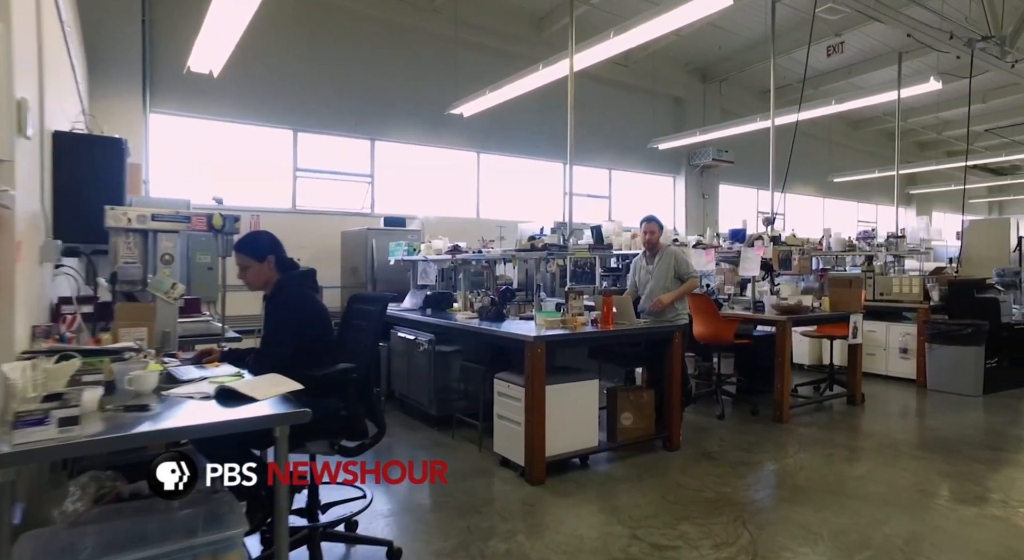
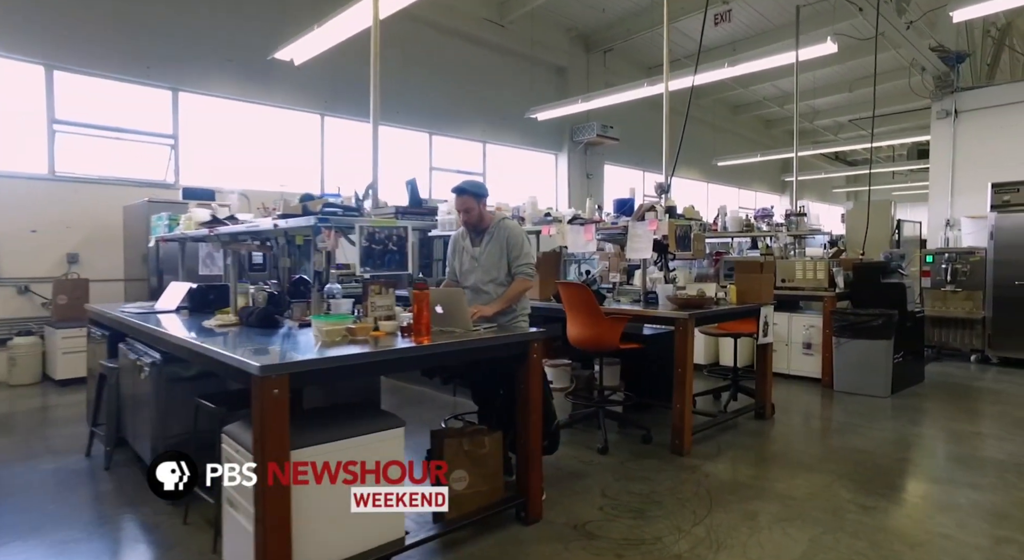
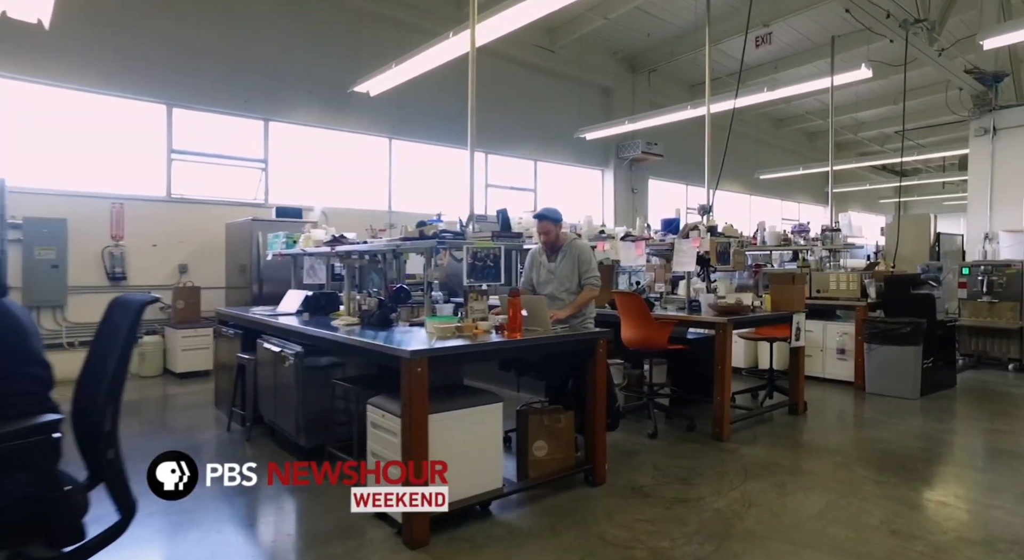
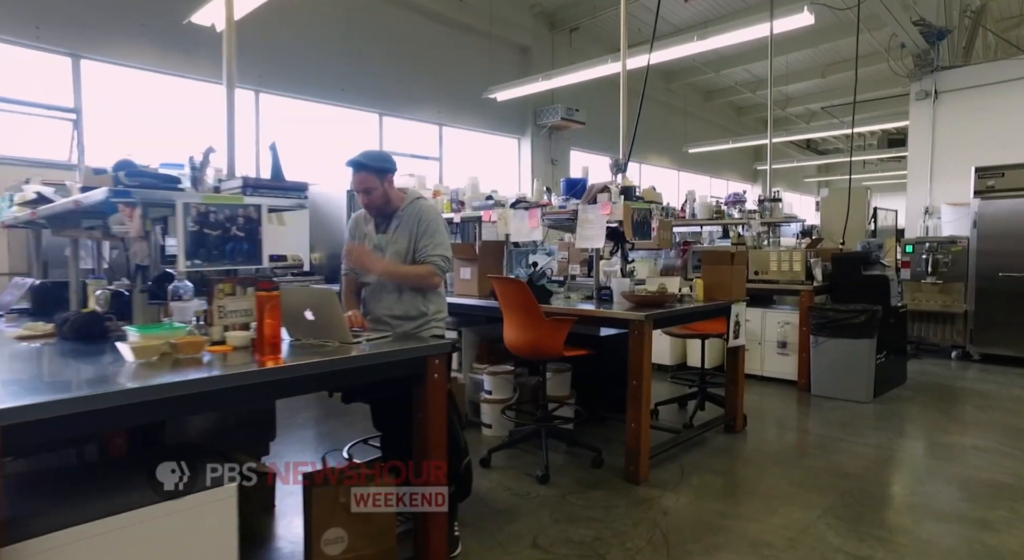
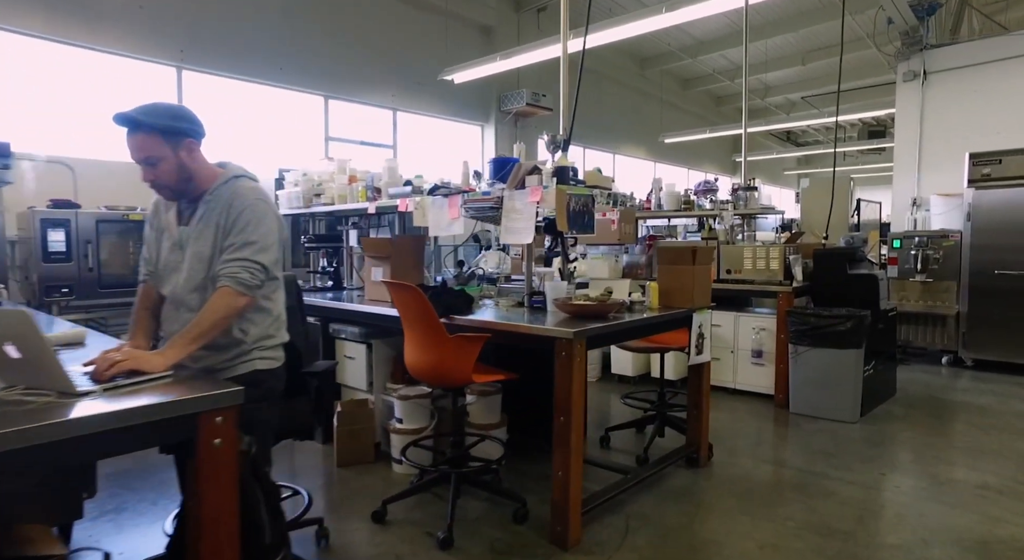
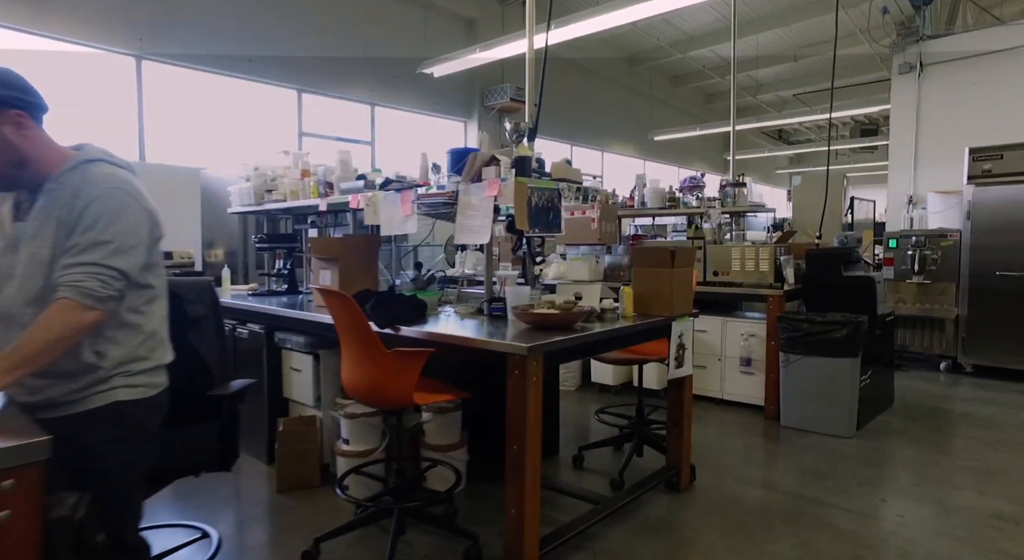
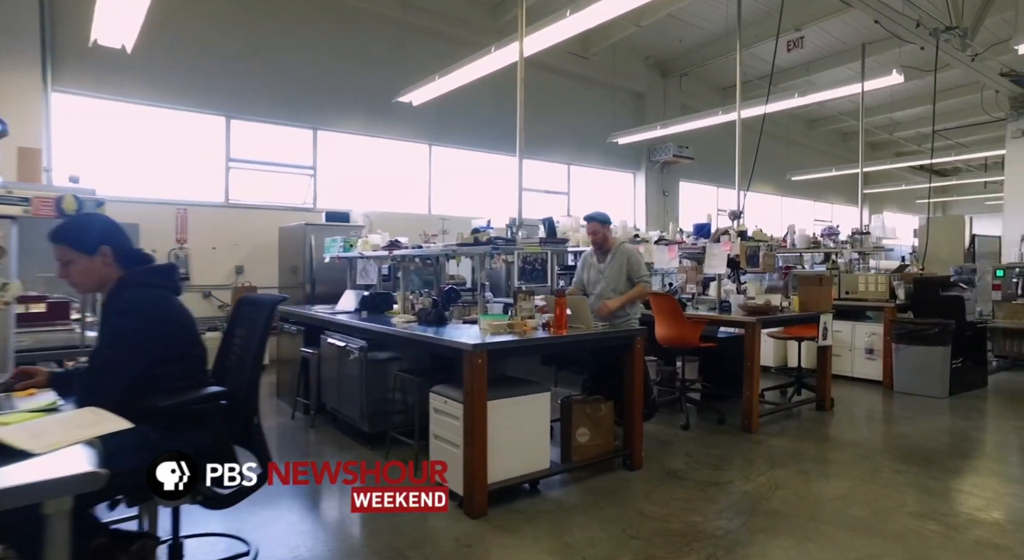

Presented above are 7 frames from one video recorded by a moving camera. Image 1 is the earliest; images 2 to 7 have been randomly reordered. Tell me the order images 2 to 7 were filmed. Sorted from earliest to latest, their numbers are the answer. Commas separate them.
7, 3, 2, 4, 5, 6
